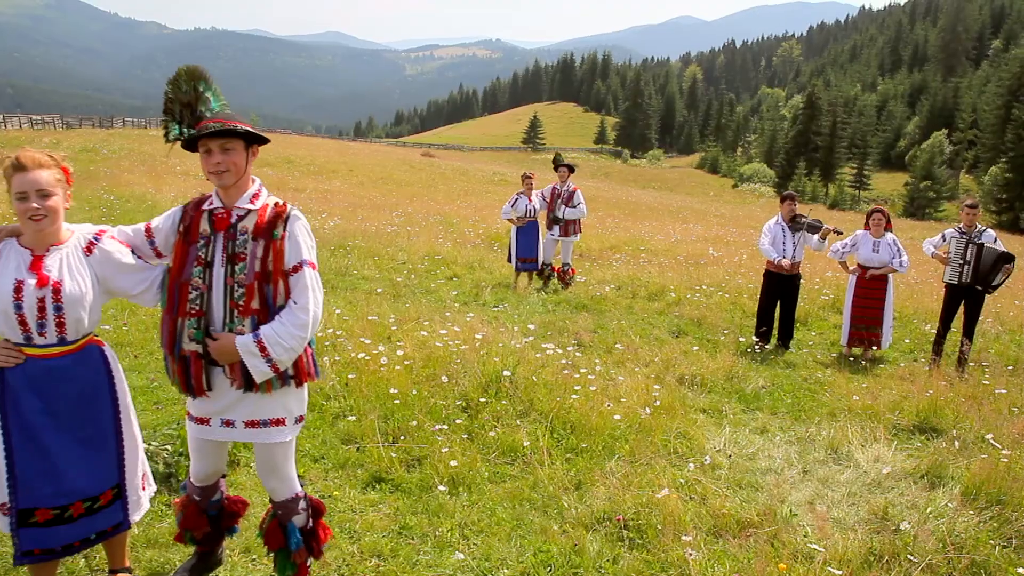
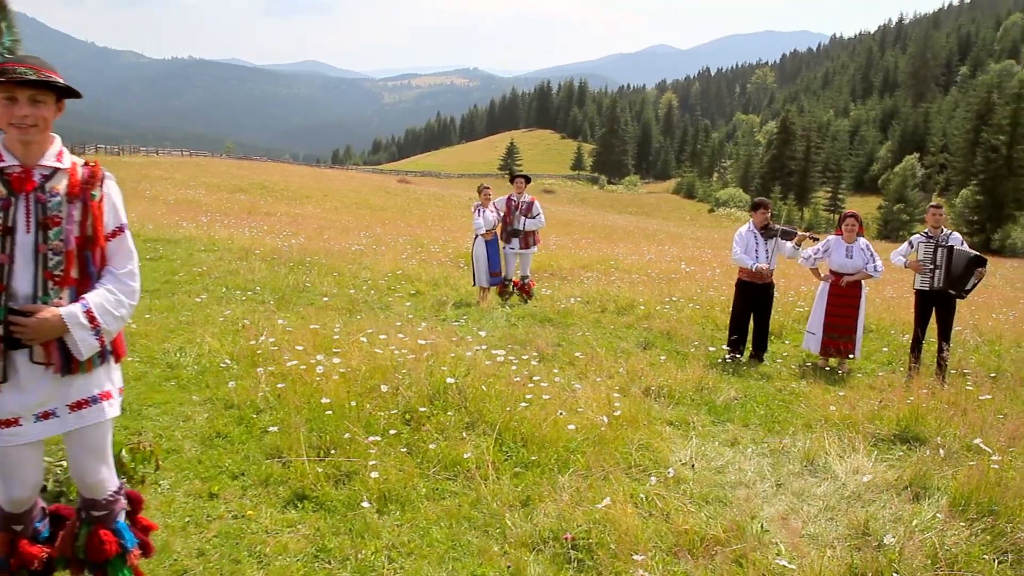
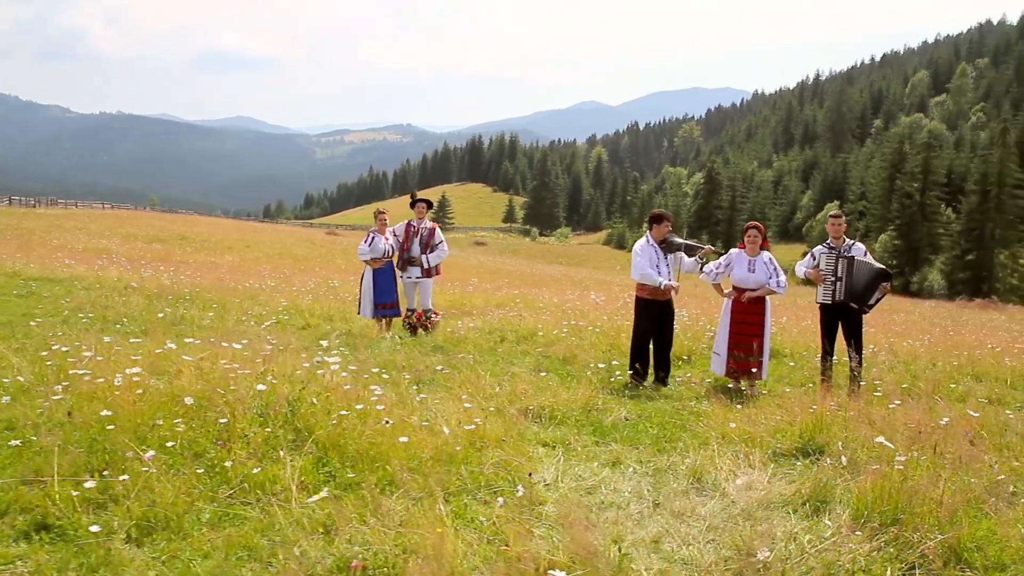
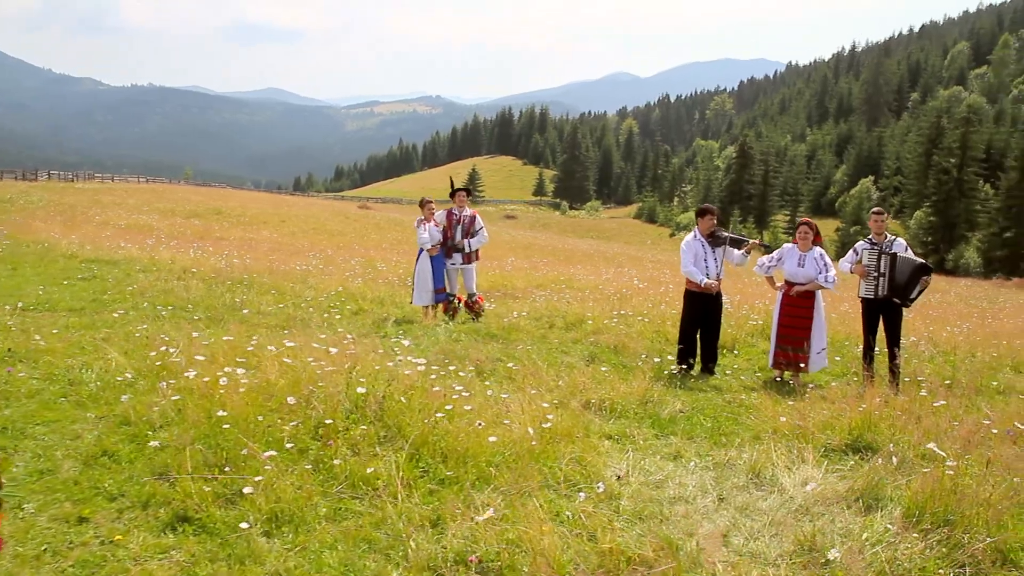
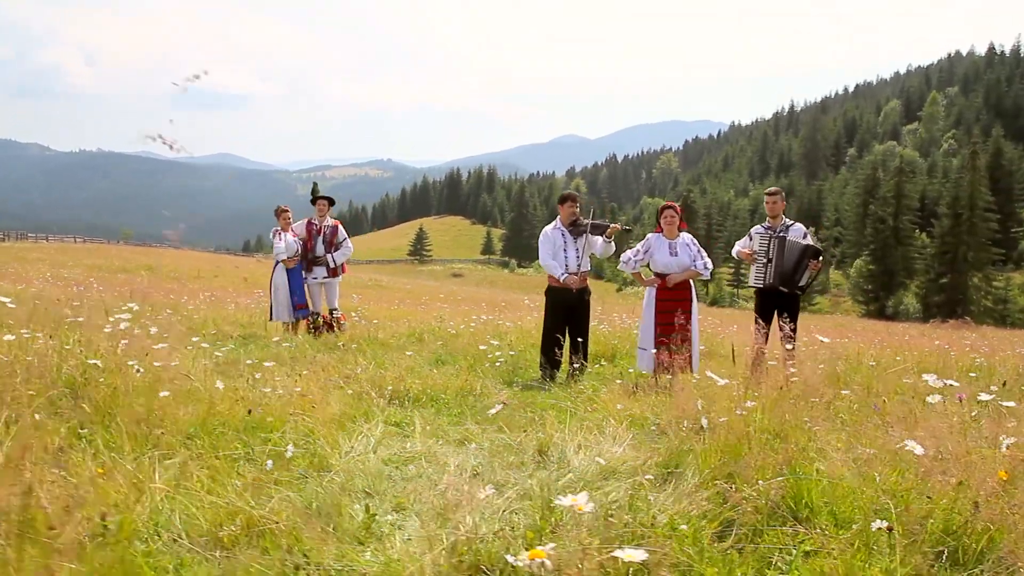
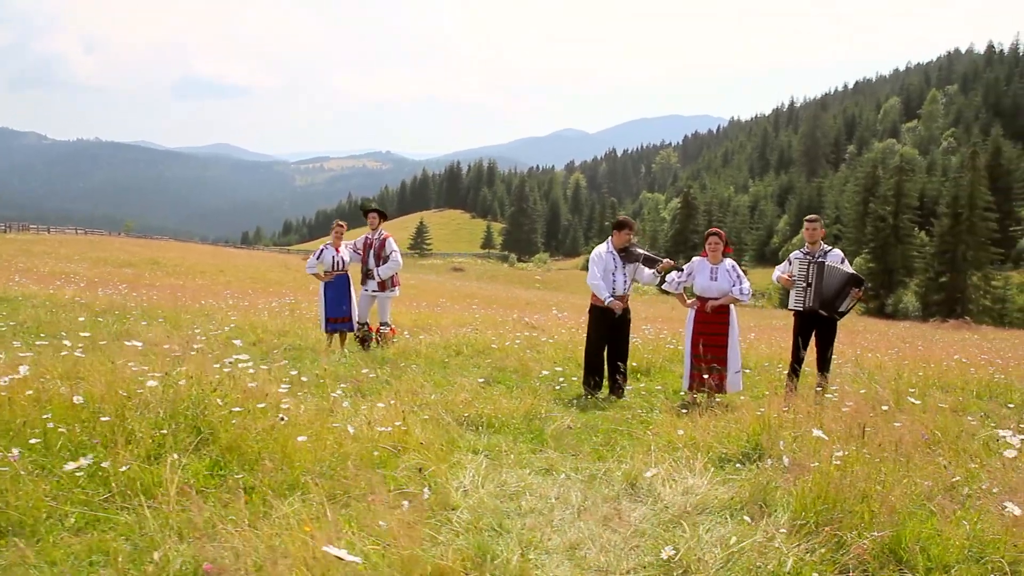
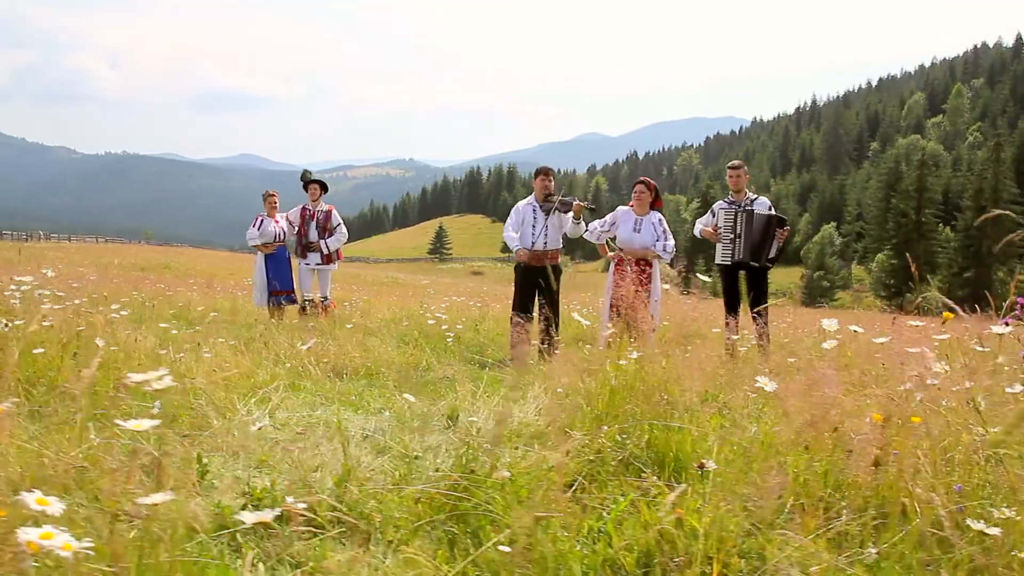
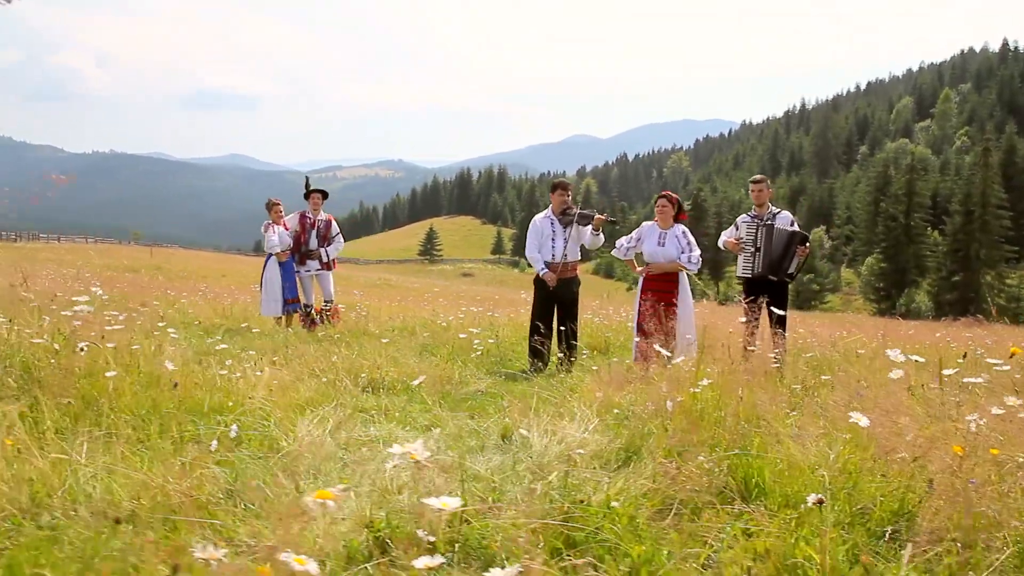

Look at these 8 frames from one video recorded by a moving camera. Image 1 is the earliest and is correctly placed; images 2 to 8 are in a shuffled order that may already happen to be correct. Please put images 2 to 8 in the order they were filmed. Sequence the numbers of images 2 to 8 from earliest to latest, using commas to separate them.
2, 4, 3, 6, 5, 8, 7
